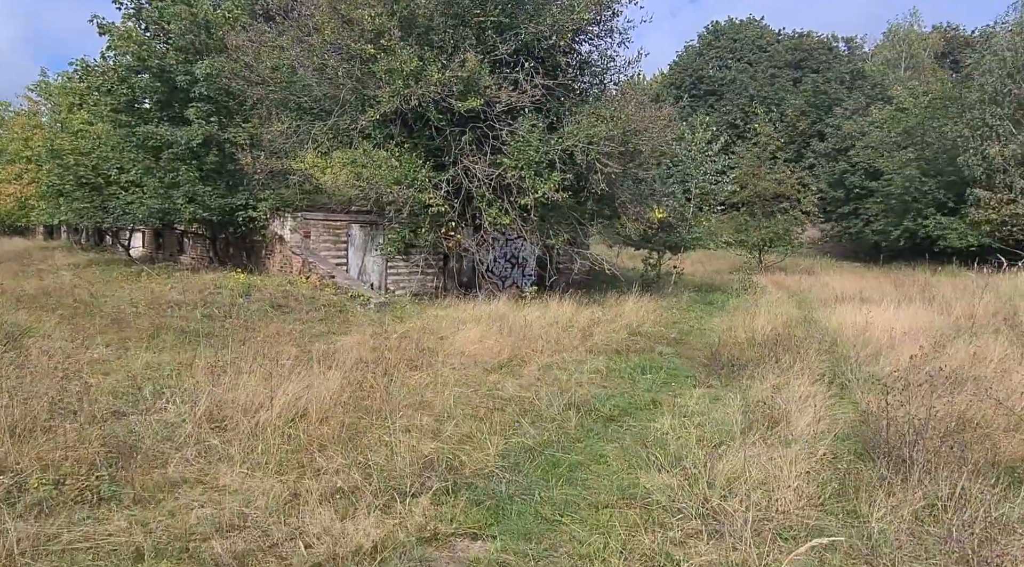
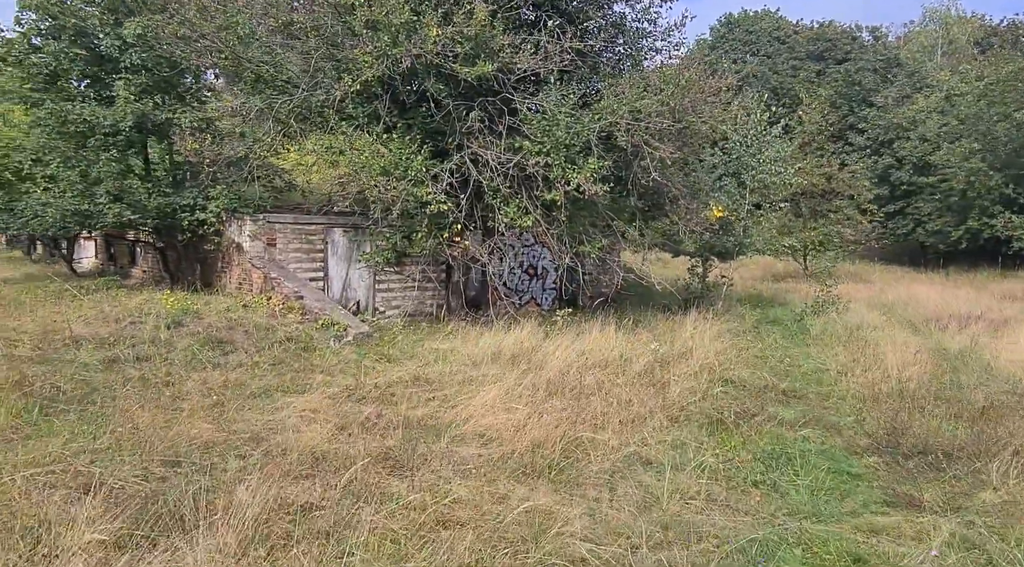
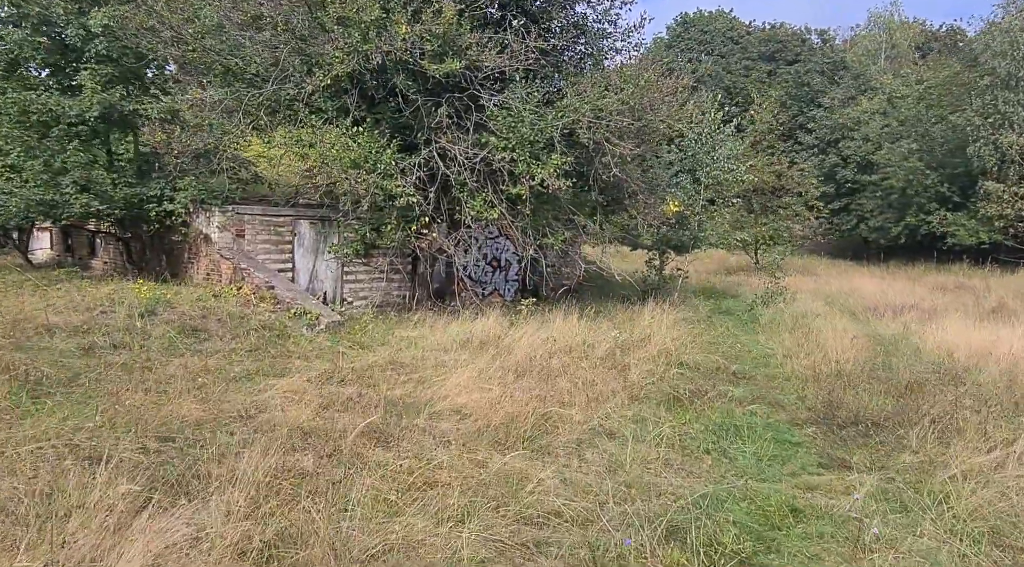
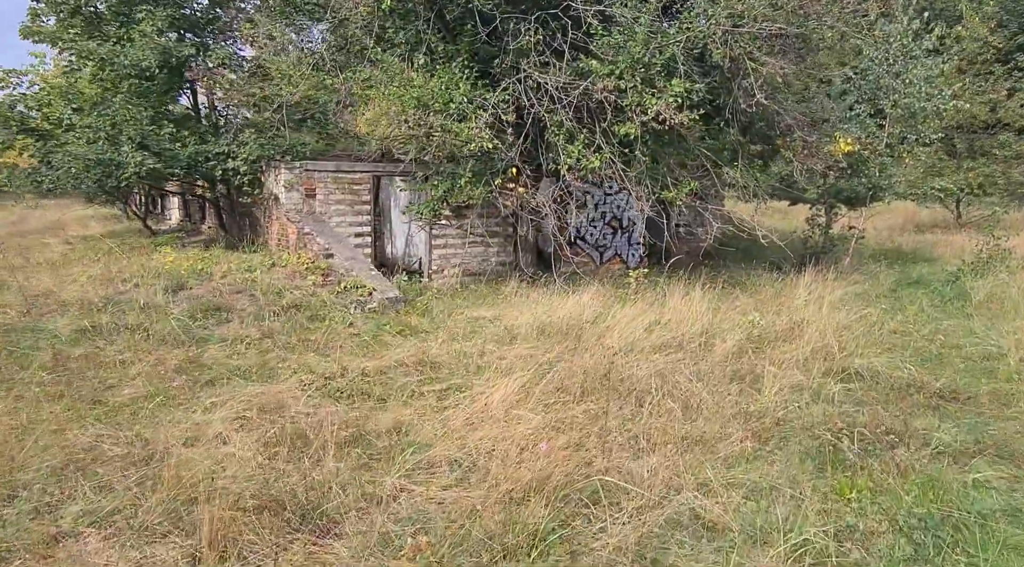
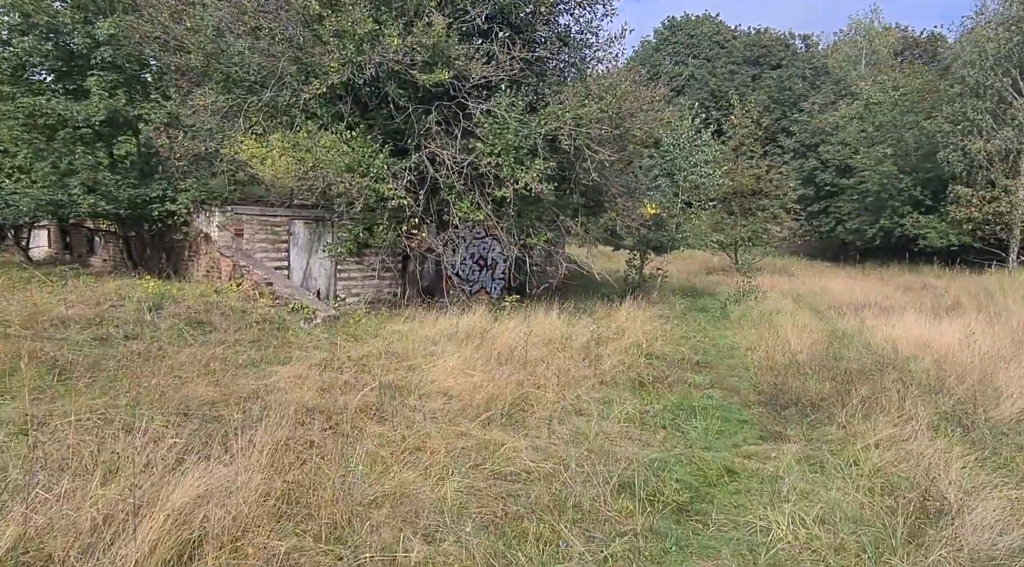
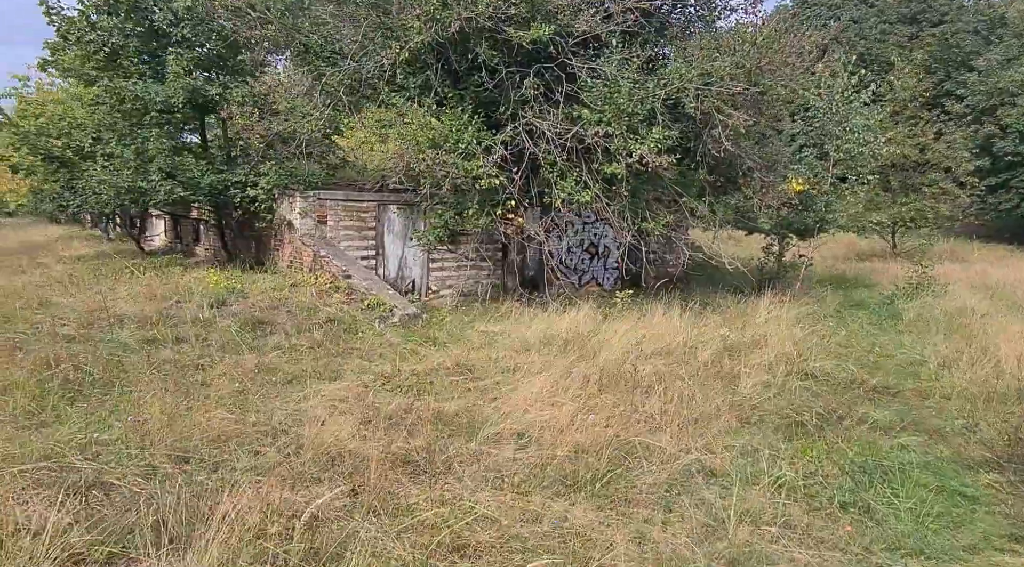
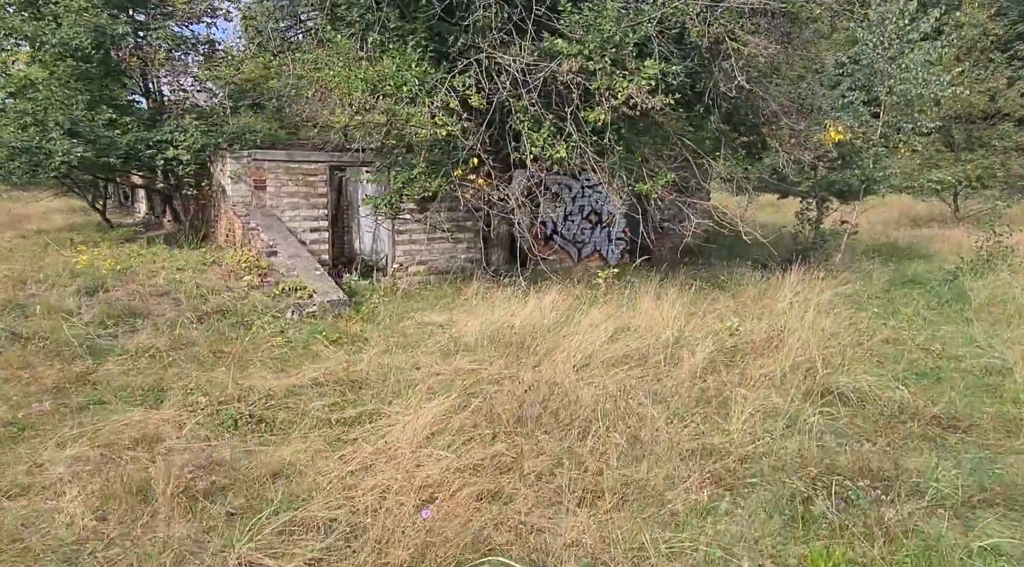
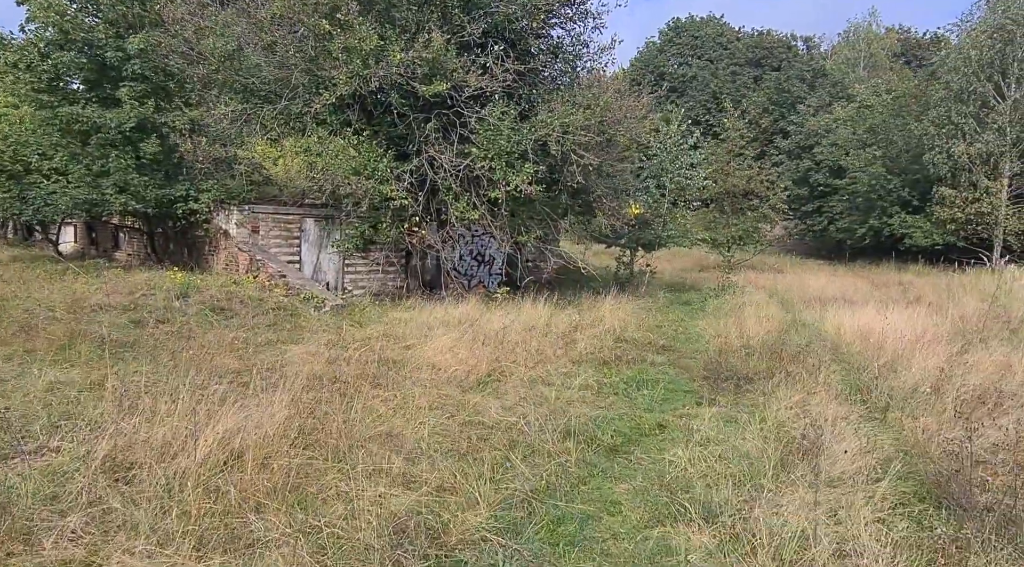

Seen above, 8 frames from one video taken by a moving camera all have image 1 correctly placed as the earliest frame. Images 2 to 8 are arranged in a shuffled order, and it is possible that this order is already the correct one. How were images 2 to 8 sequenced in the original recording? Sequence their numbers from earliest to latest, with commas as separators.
8, 5, 3, 2, 6, 4, 7
